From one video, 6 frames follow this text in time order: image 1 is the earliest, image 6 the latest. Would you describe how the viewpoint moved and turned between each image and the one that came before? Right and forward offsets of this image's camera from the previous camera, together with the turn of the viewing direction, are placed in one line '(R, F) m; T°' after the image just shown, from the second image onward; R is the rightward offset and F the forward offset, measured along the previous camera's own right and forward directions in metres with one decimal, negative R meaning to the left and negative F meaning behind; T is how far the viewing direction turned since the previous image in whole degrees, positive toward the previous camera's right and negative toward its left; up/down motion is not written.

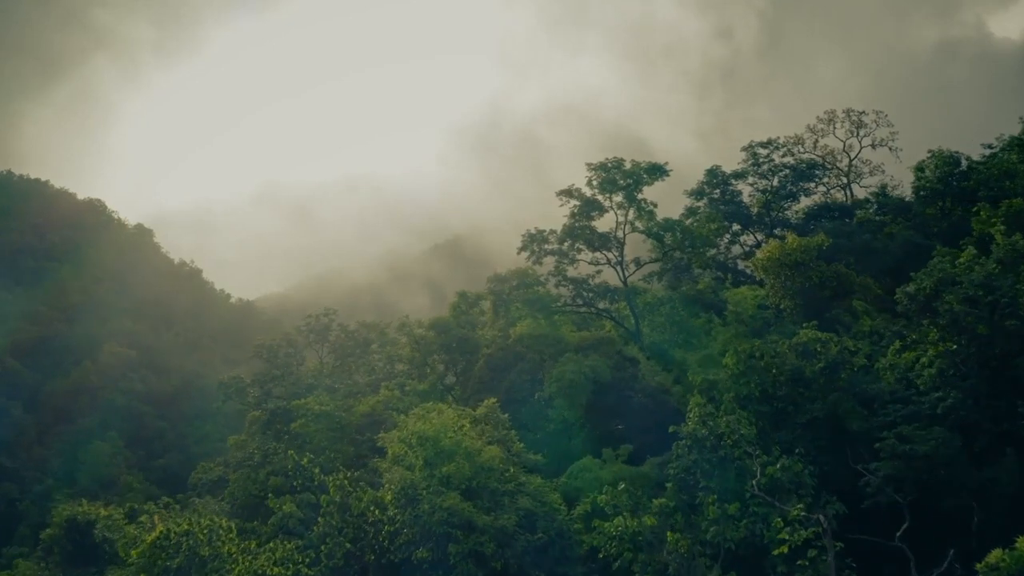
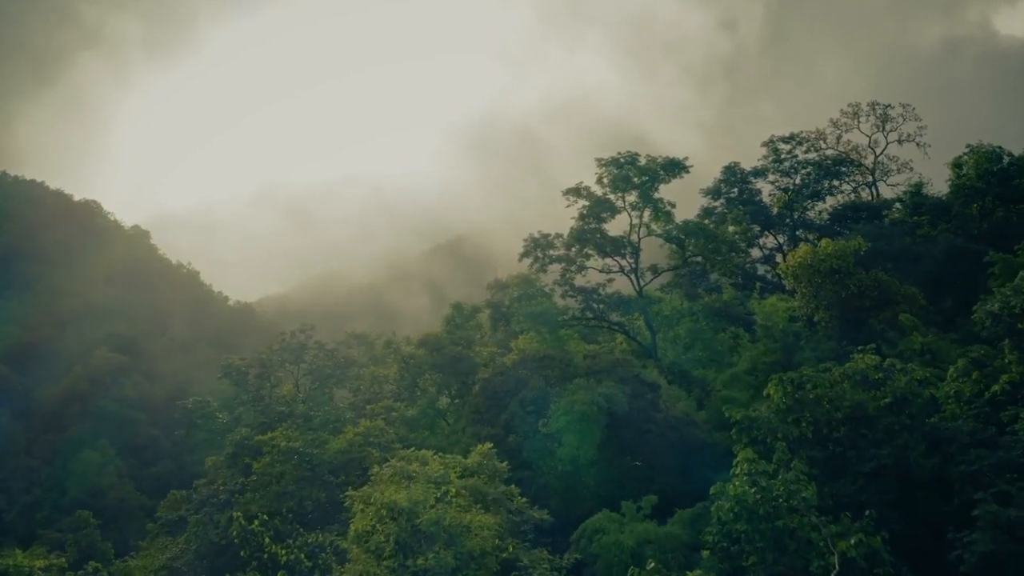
(+0.1, +4.0) m; 0°
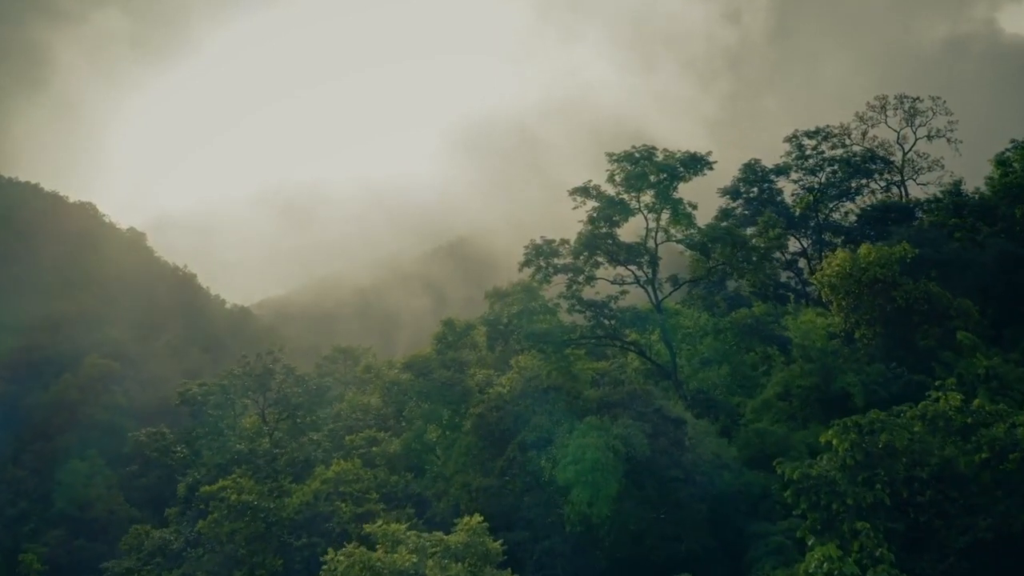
(+0.1, +4.1) m; 0°
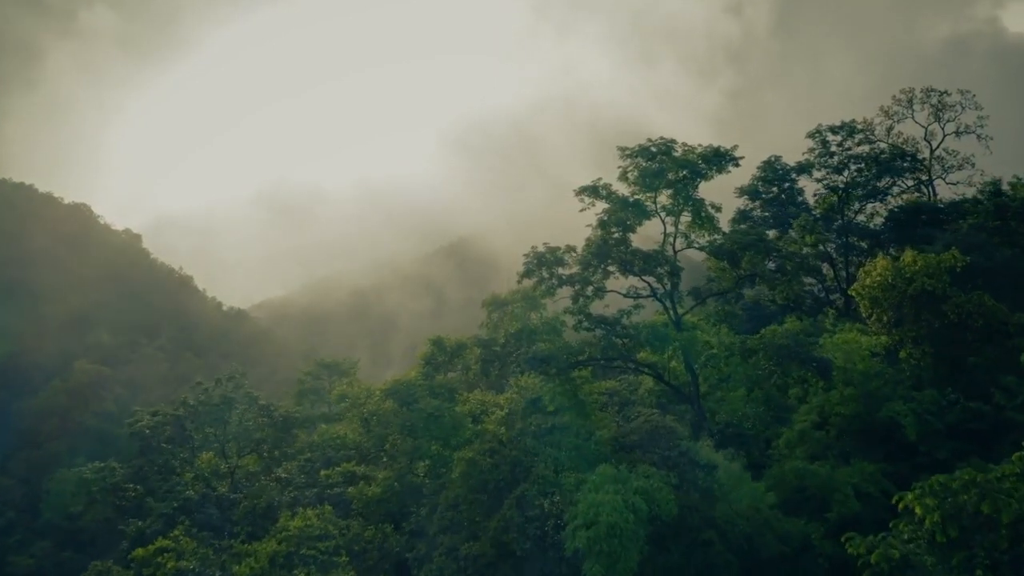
(+0.1, +3.5) m; 0°
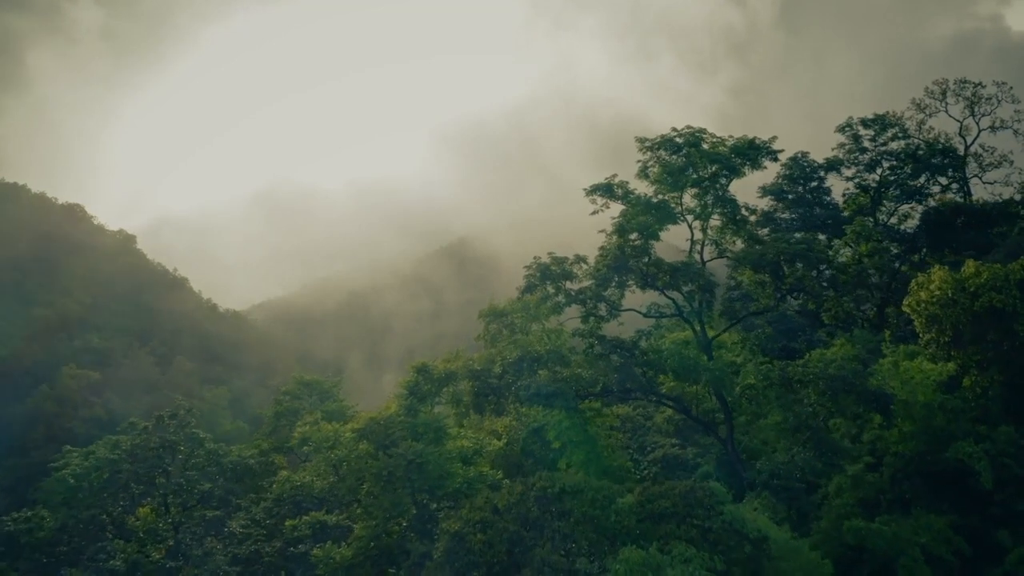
(+0.1, +3.8) m; 0°
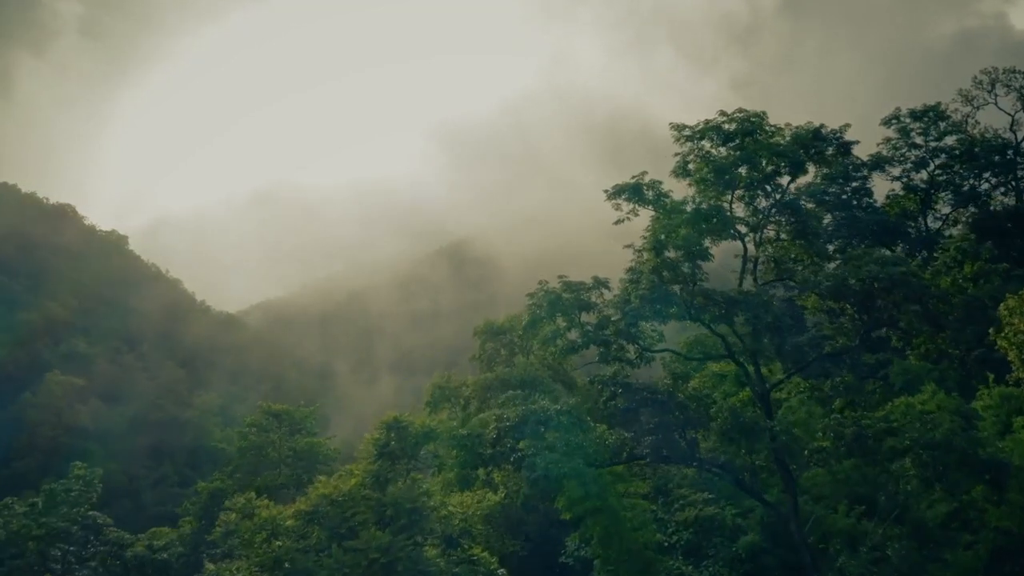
(0.0, +4.7) m; 0°
